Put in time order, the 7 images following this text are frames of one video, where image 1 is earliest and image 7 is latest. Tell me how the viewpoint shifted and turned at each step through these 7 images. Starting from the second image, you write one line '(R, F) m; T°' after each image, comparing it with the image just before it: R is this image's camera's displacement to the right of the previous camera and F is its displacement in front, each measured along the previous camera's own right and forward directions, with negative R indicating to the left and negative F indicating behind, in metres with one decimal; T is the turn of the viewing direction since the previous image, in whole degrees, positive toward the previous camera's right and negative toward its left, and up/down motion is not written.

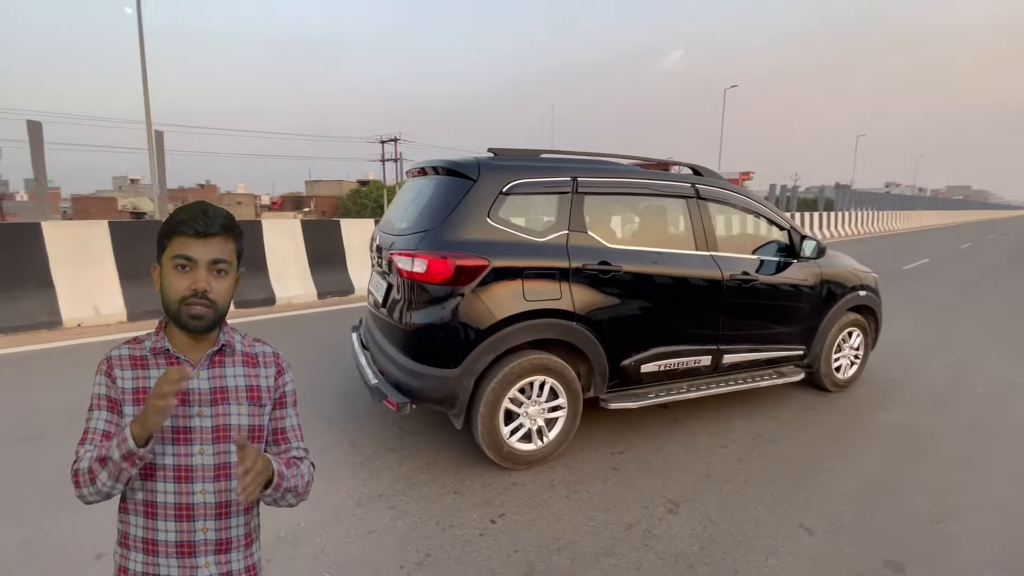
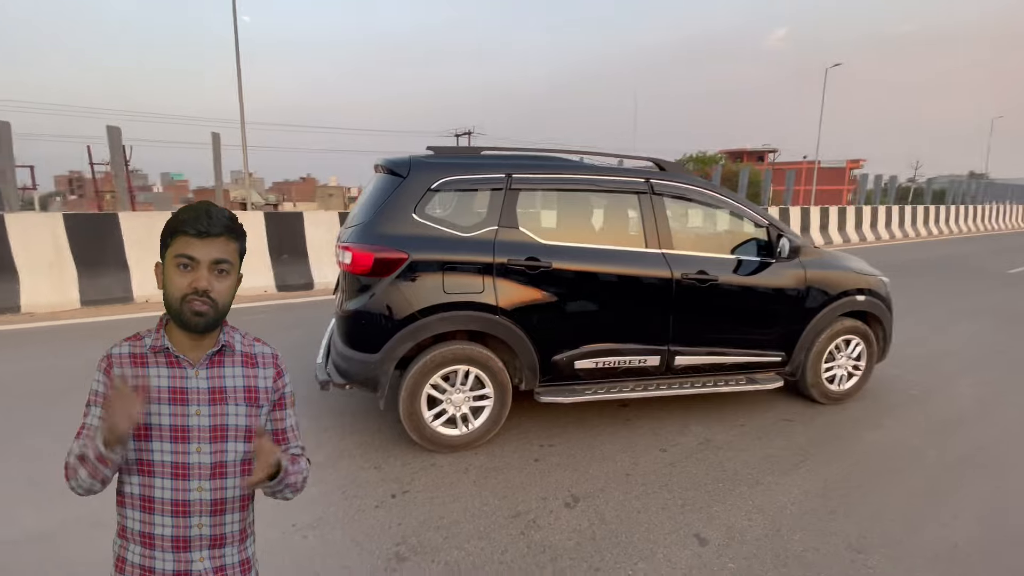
(+1.1, 0.0) m; -11°
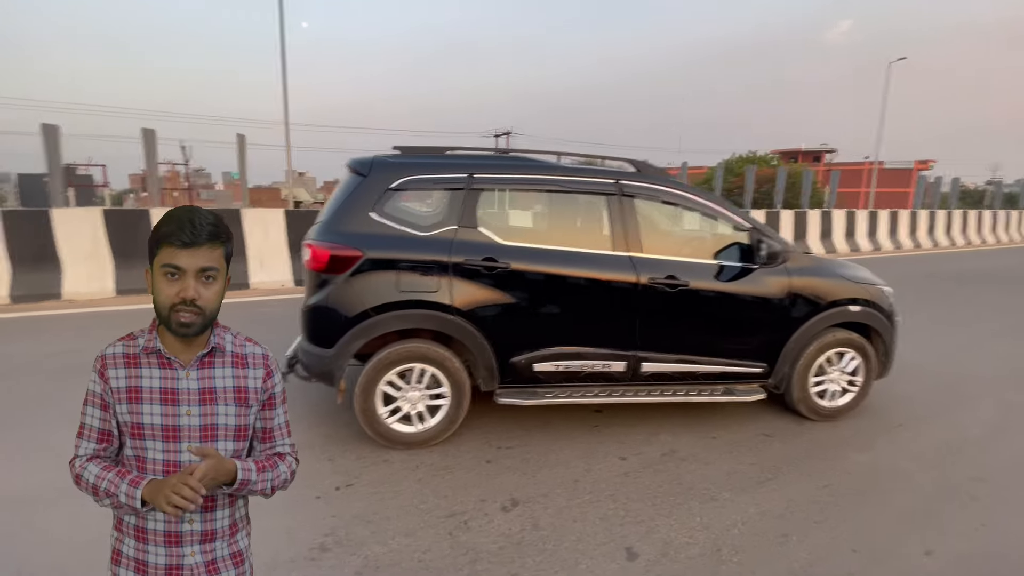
(+0.6, 0.0) m; -6°
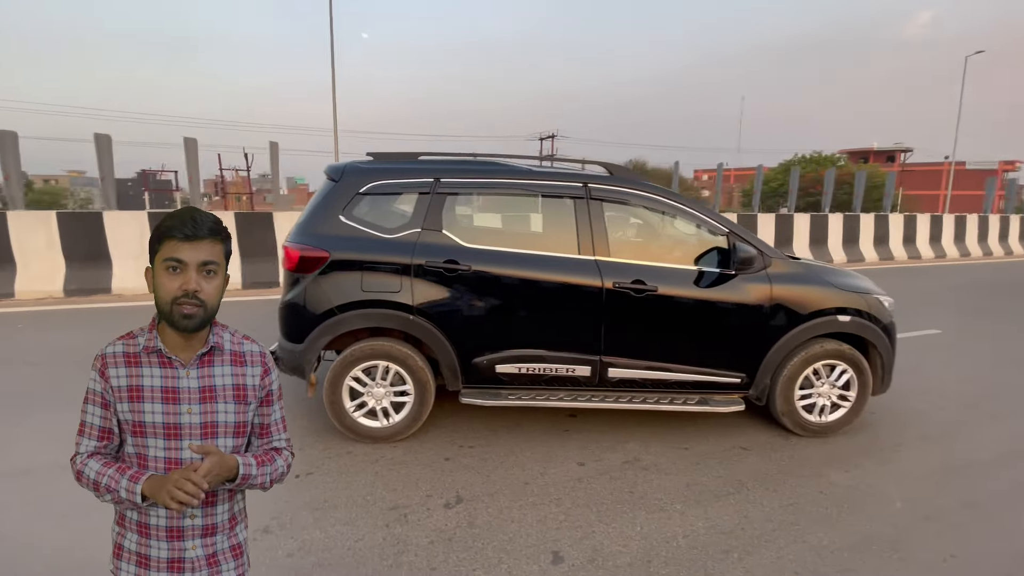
(+0.6, 0.0) m; -6°
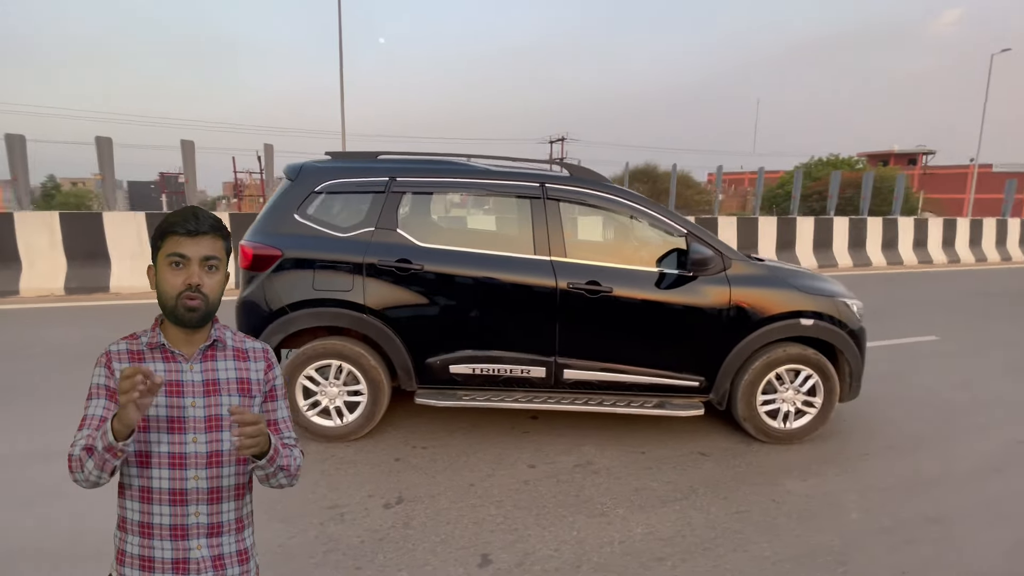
(+0.4, 0.0) m; -2°
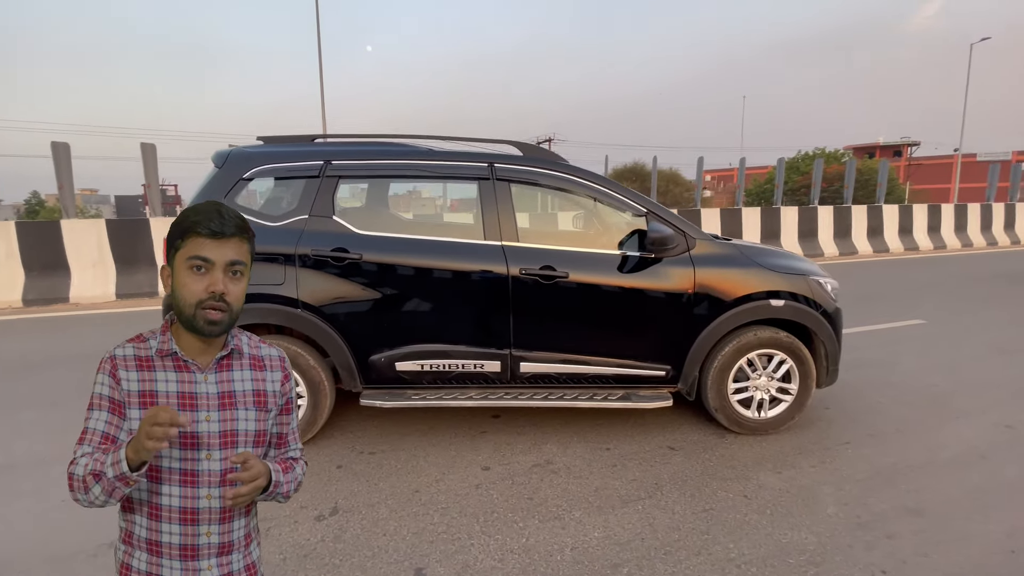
(+0.3, +0.3) m; 0°
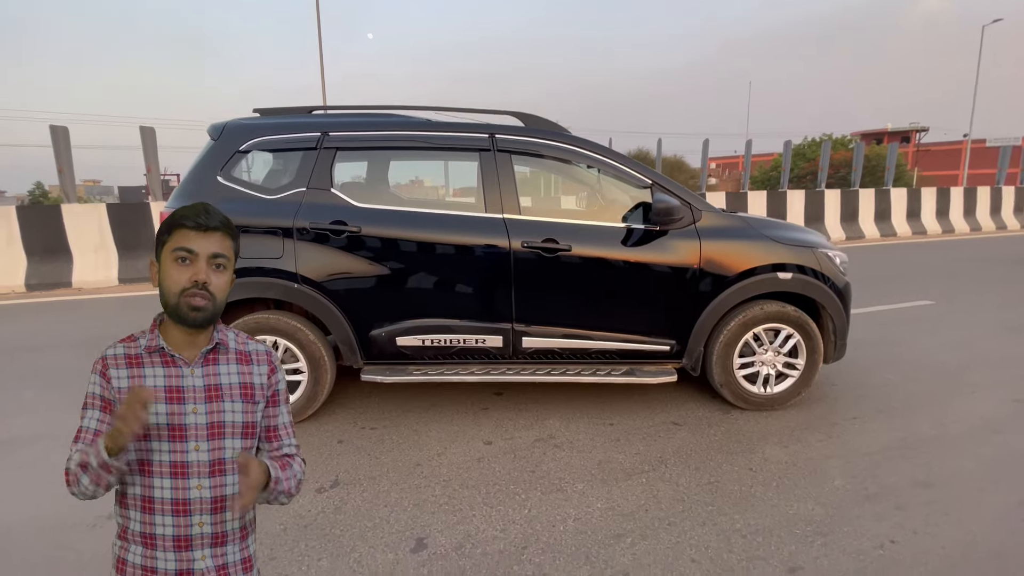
(0.0, +0.1) m; 0°
